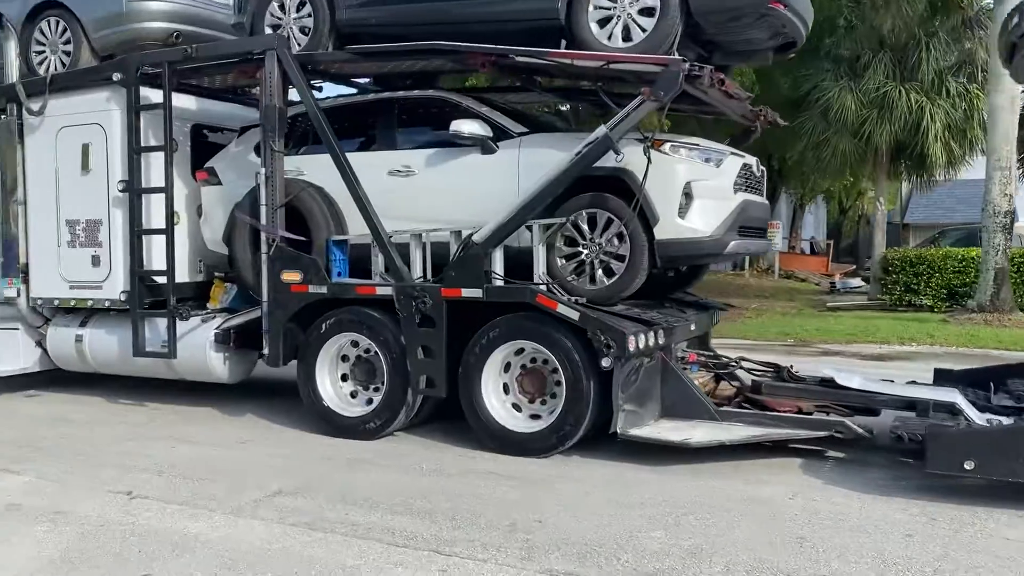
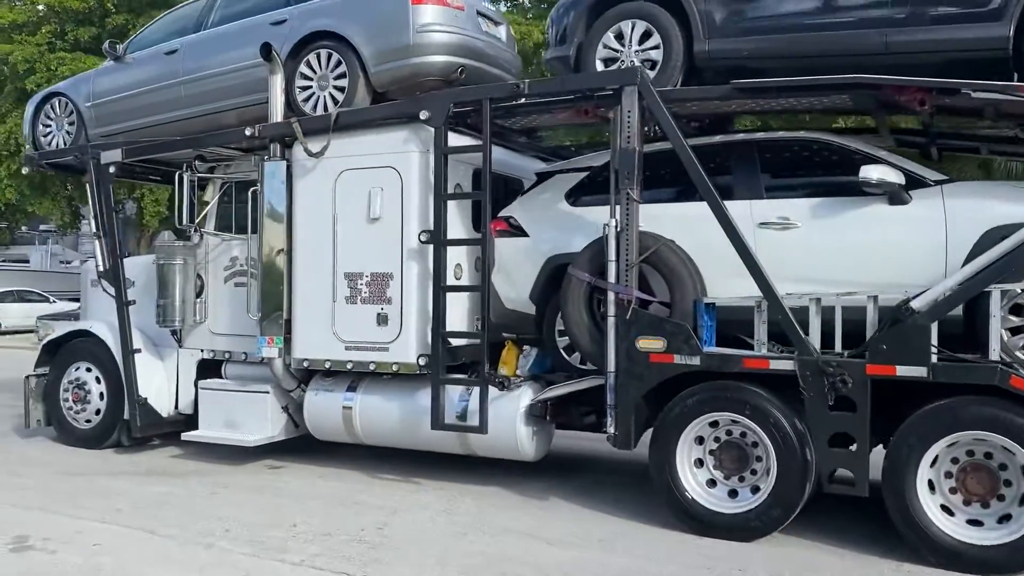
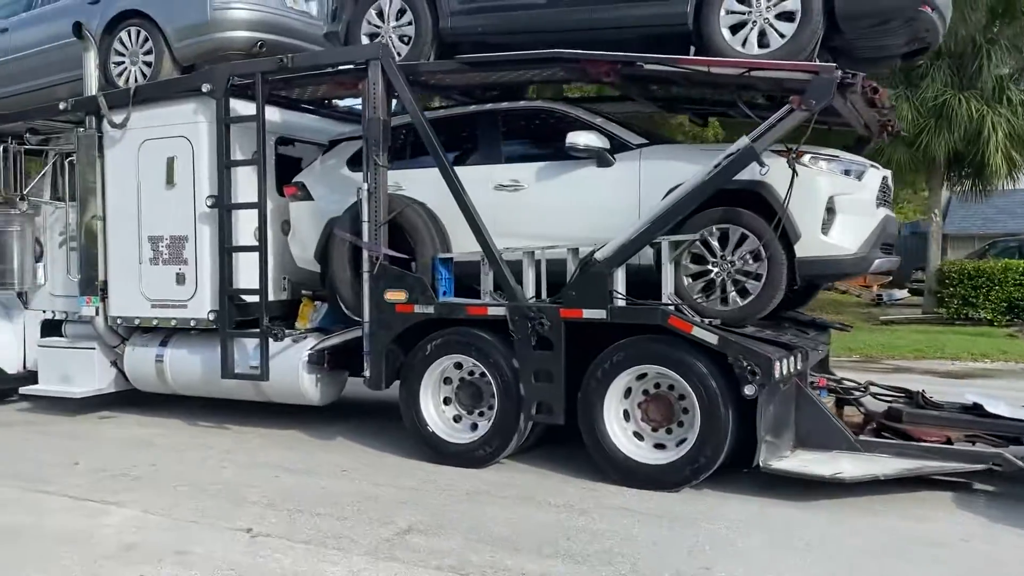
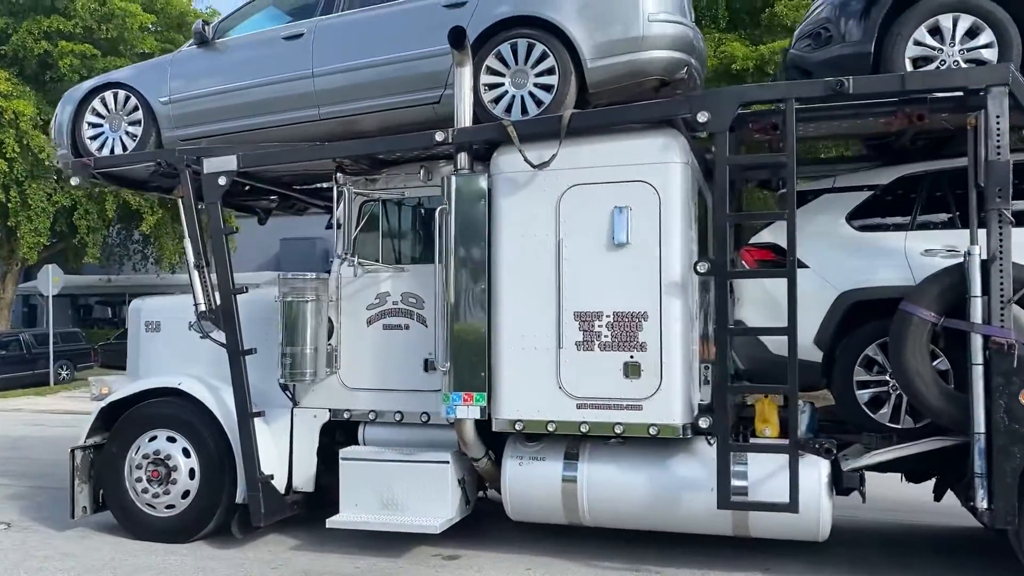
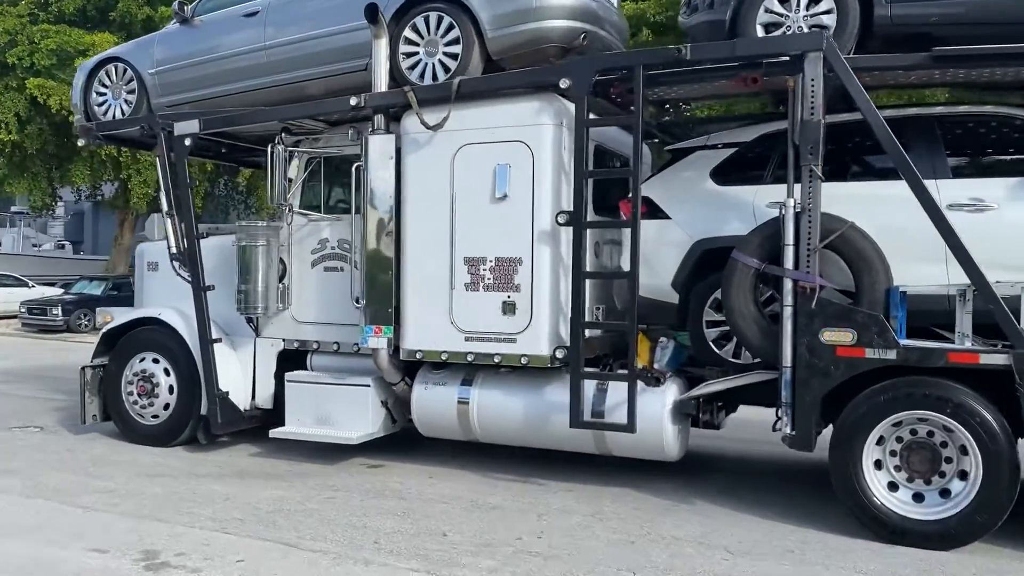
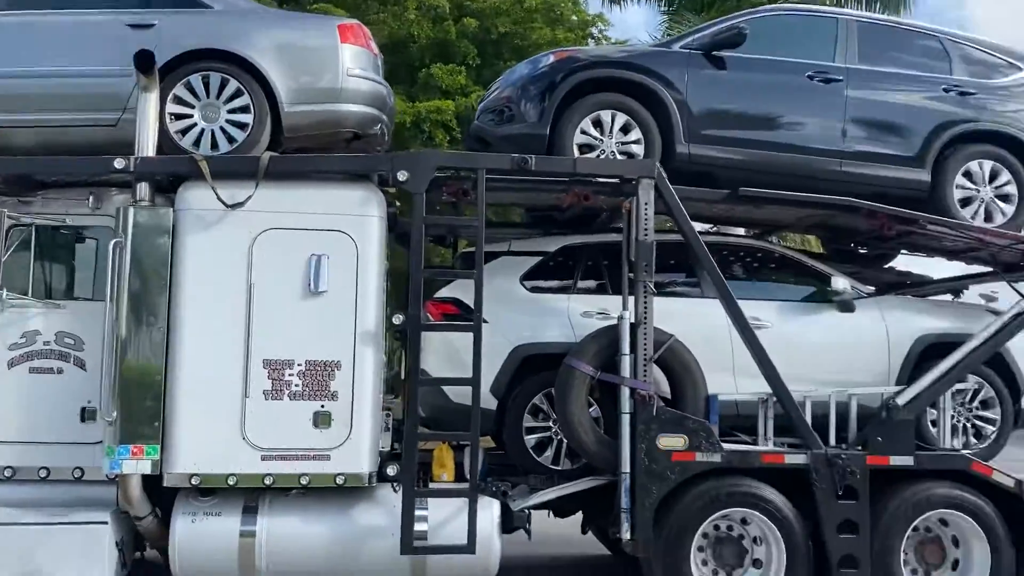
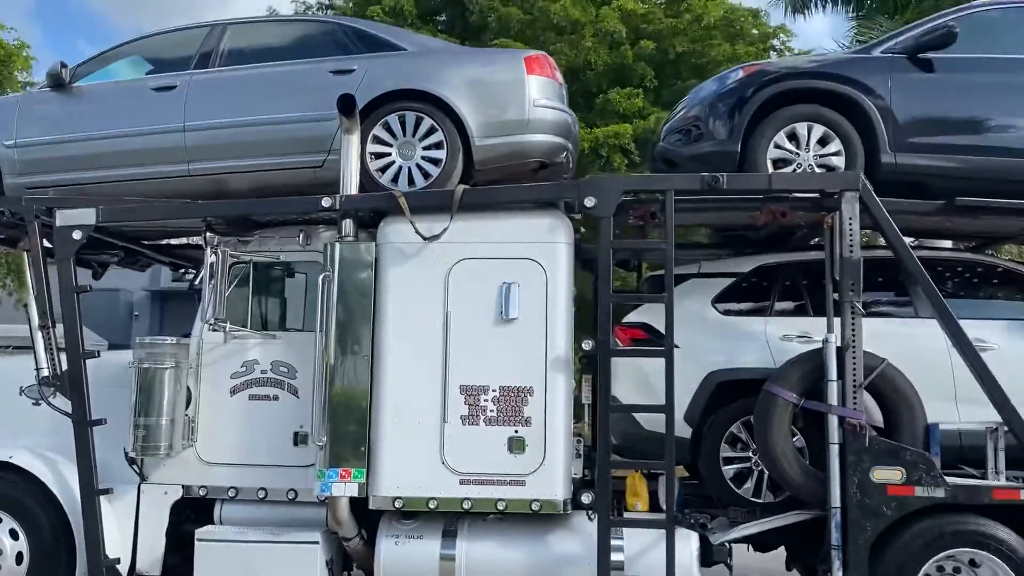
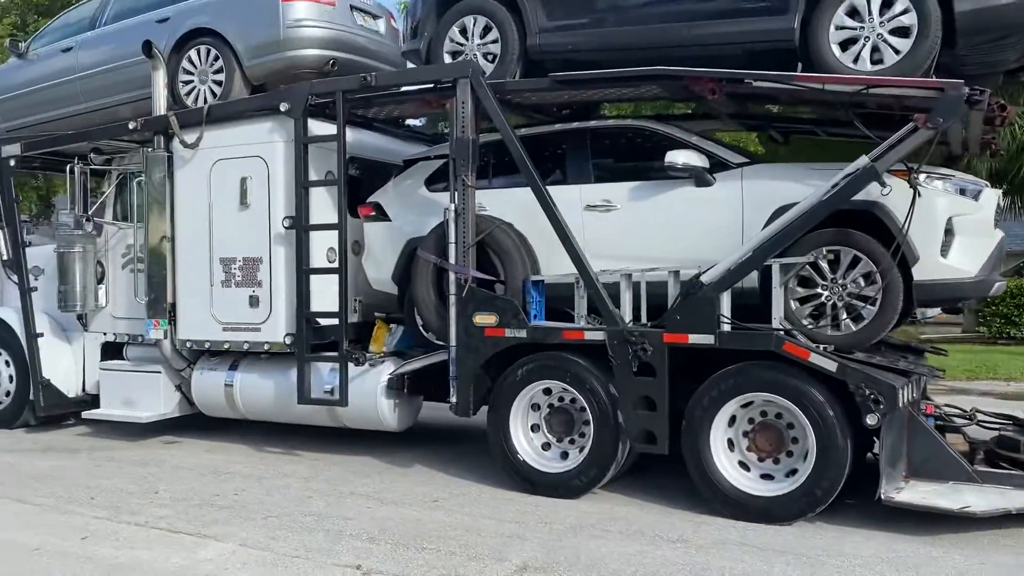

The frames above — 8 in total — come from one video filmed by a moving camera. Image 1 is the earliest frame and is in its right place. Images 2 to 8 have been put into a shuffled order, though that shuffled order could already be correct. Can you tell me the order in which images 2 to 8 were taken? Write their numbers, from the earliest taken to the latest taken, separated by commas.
3, 8, 2, 5, 4, 7, 6
